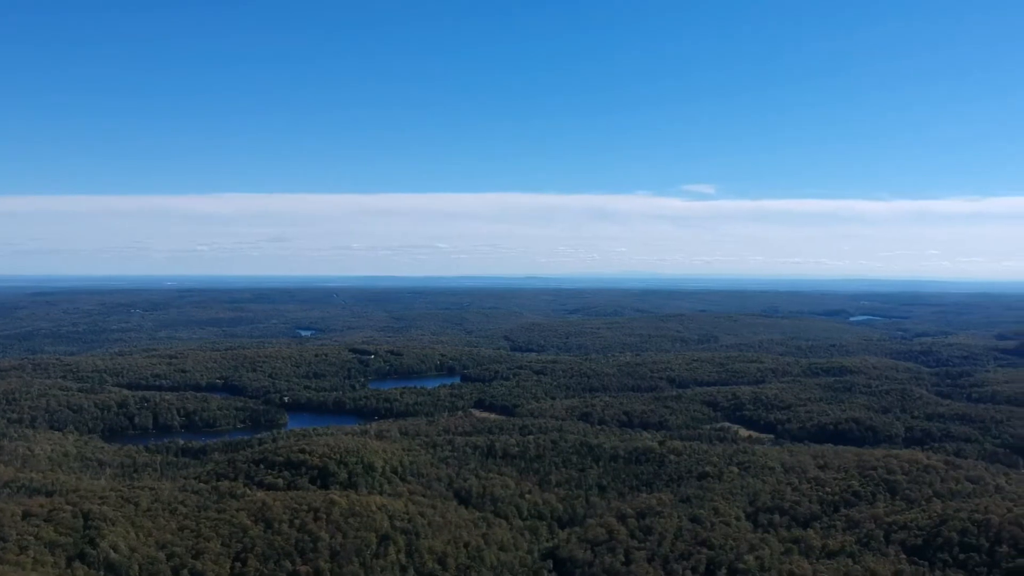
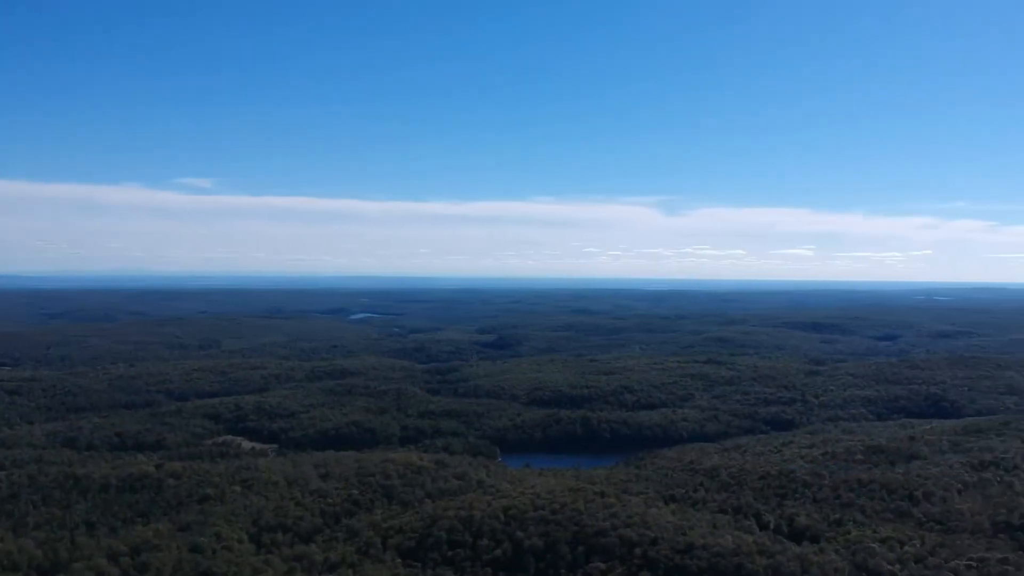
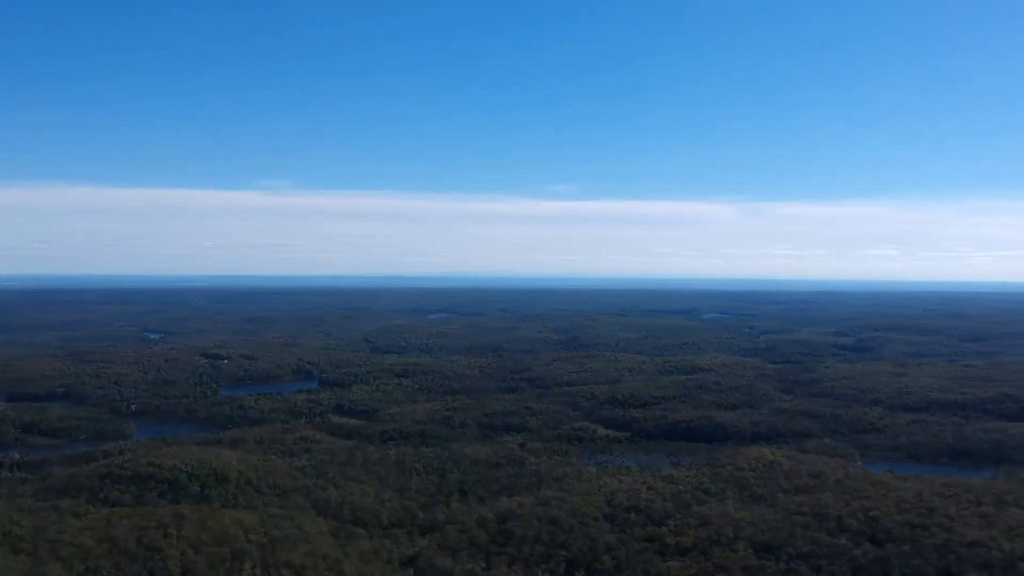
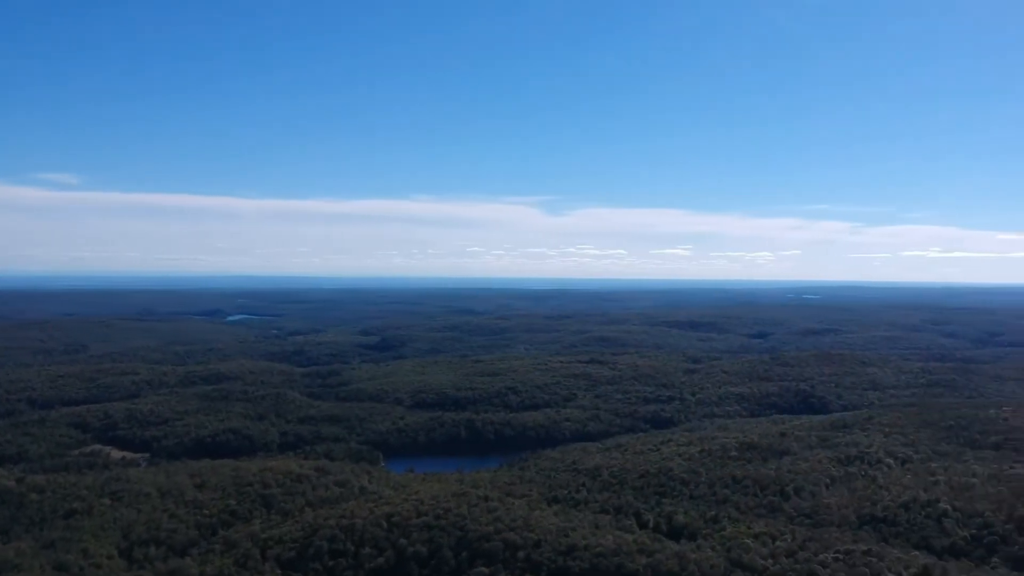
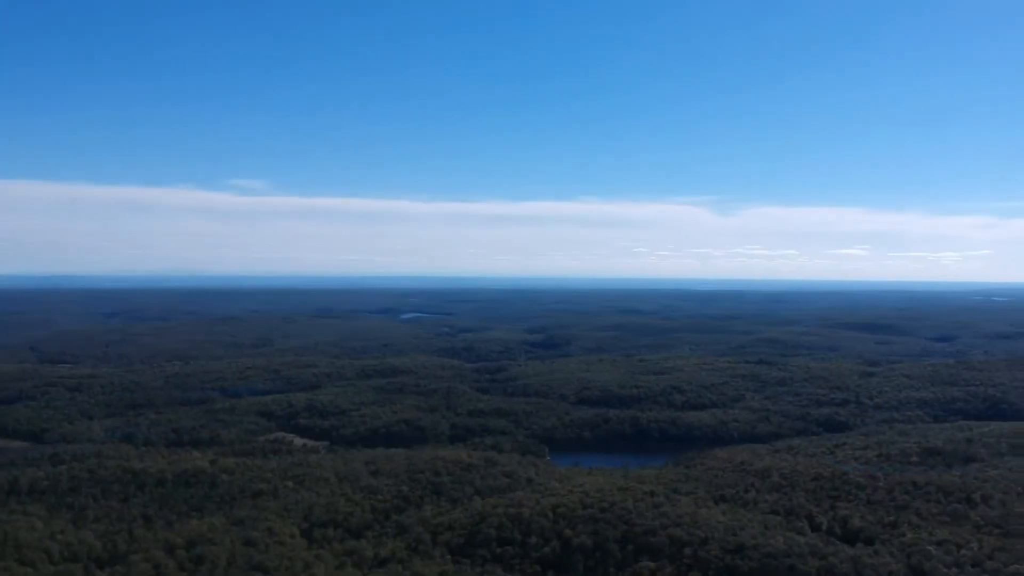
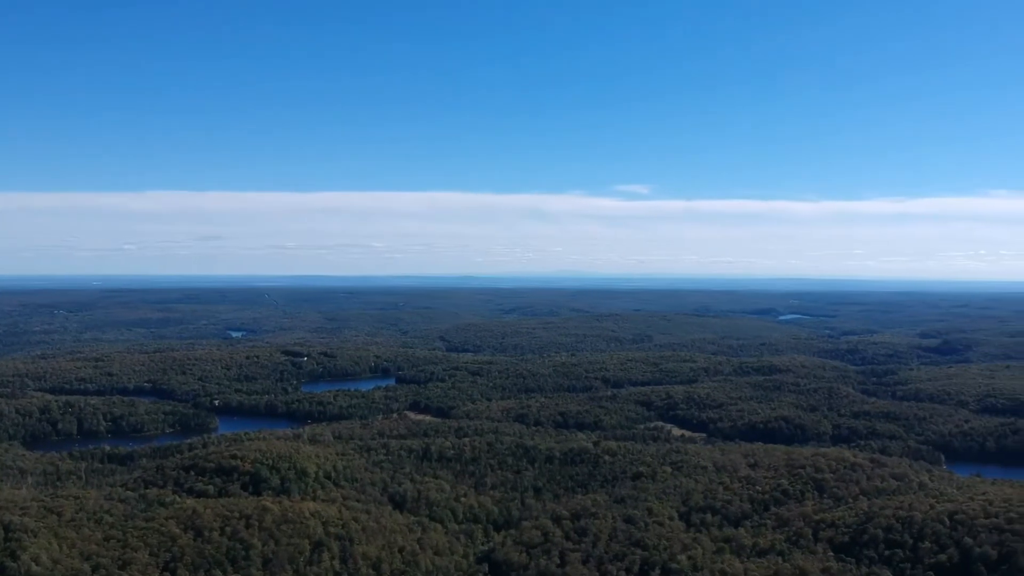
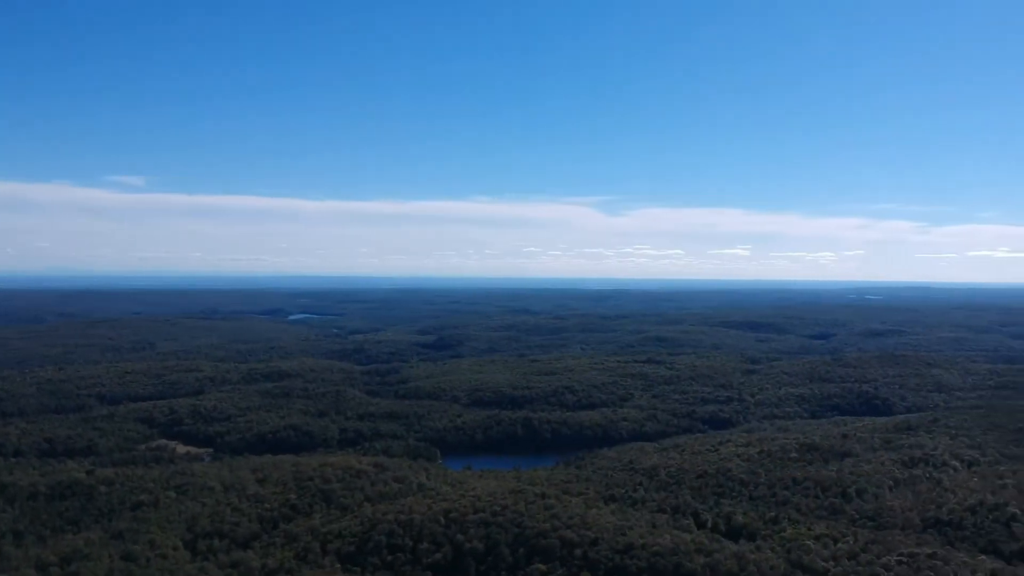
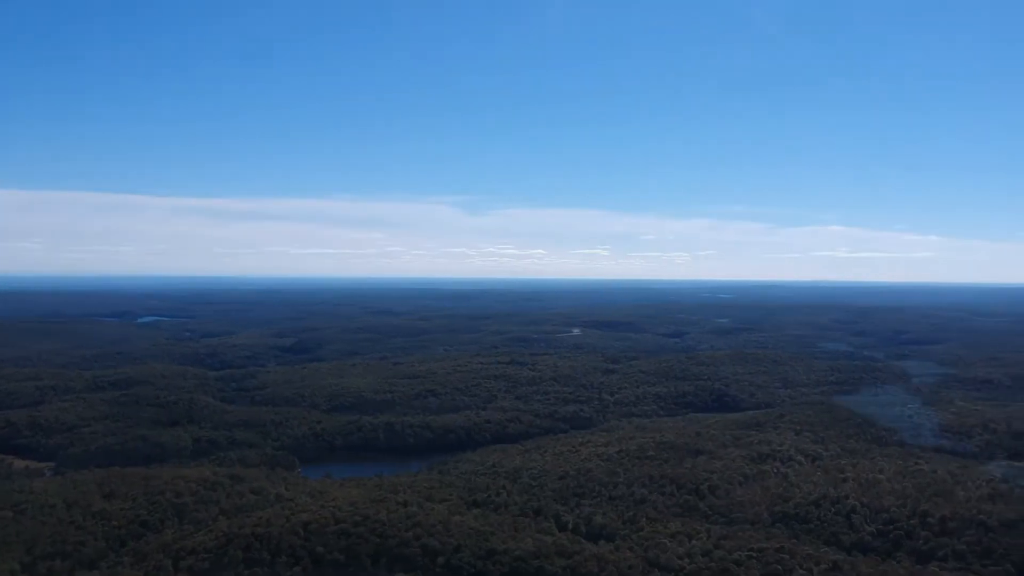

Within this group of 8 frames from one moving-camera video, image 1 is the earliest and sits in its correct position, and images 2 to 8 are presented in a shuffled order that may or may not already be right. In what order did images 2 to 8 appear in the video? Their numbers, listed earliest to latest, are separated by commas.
6, 3, 5, 2, 7, 4, 8
